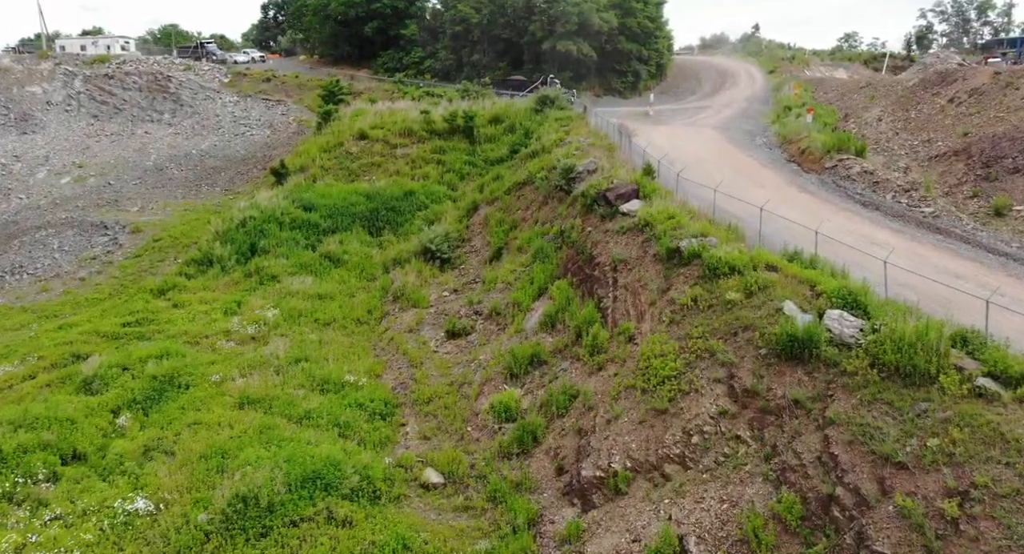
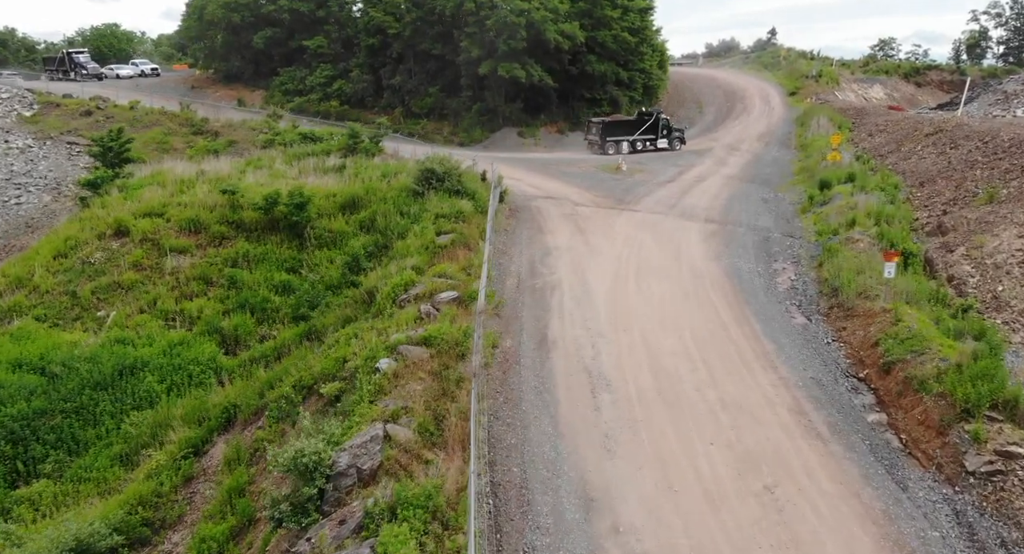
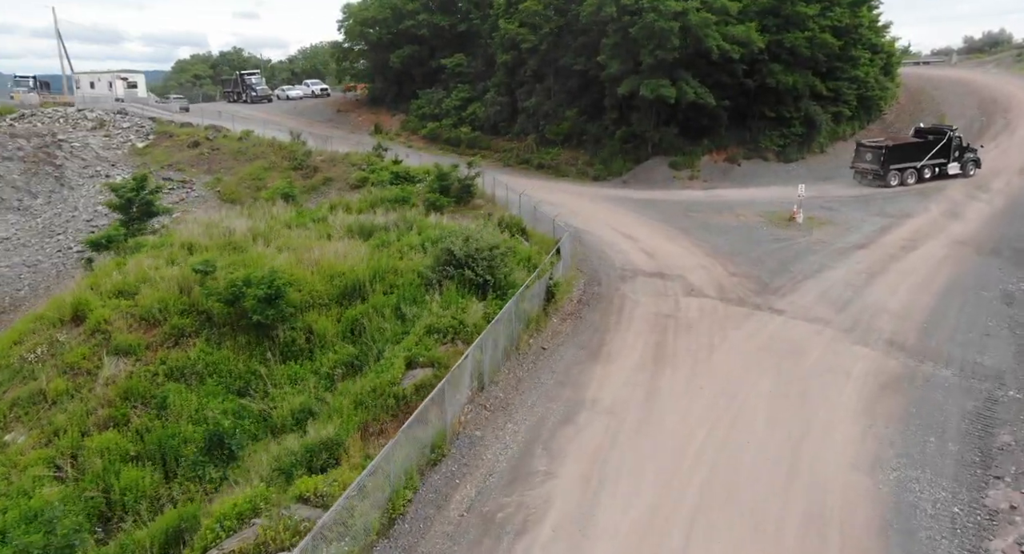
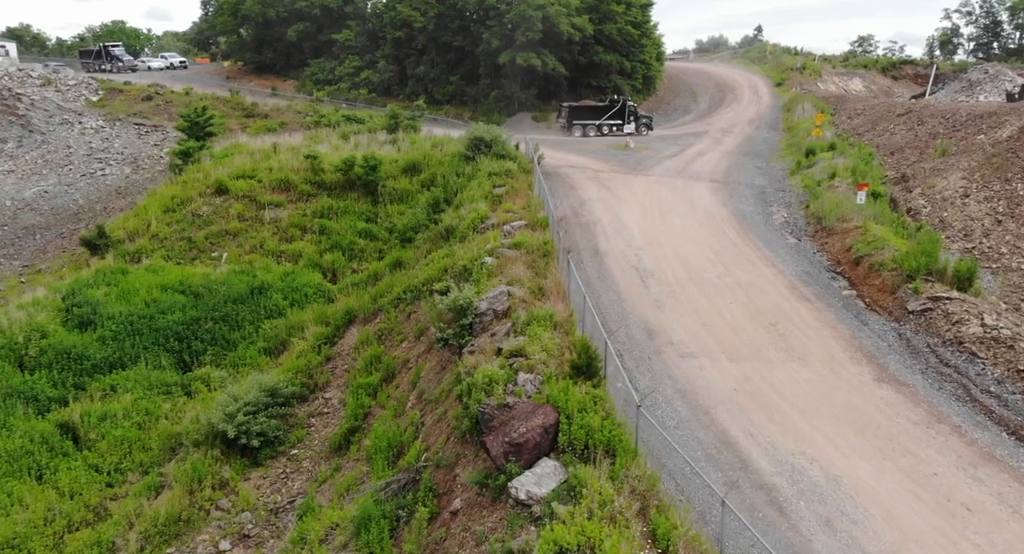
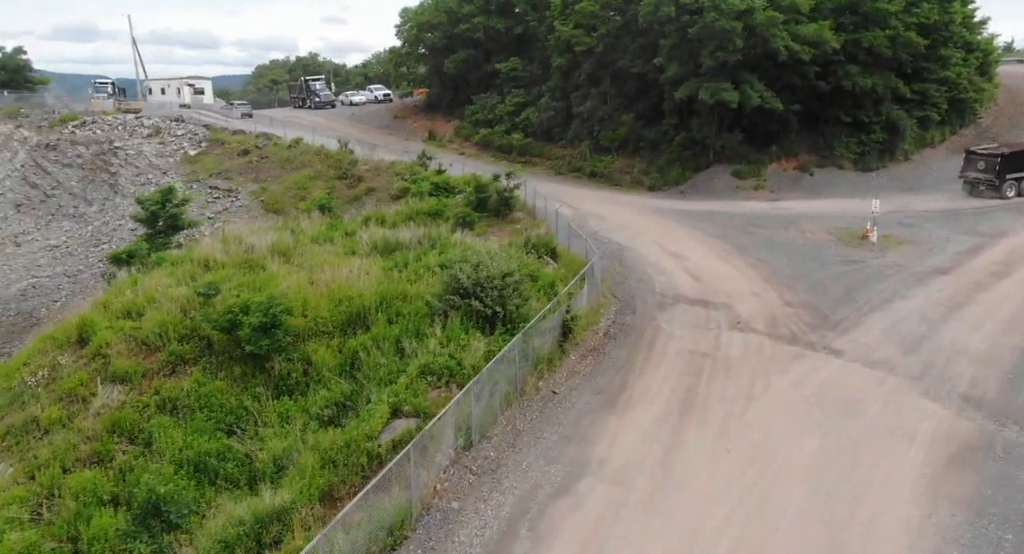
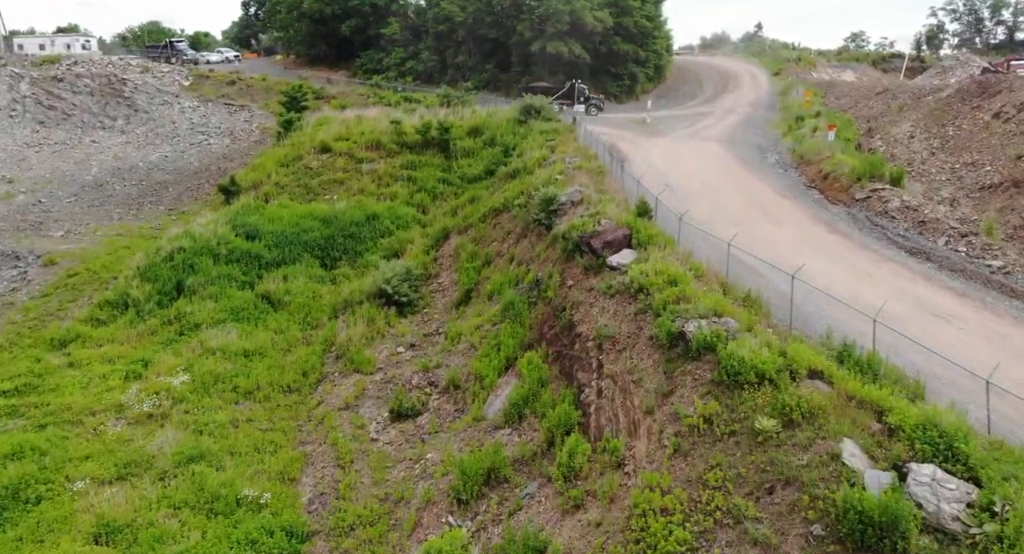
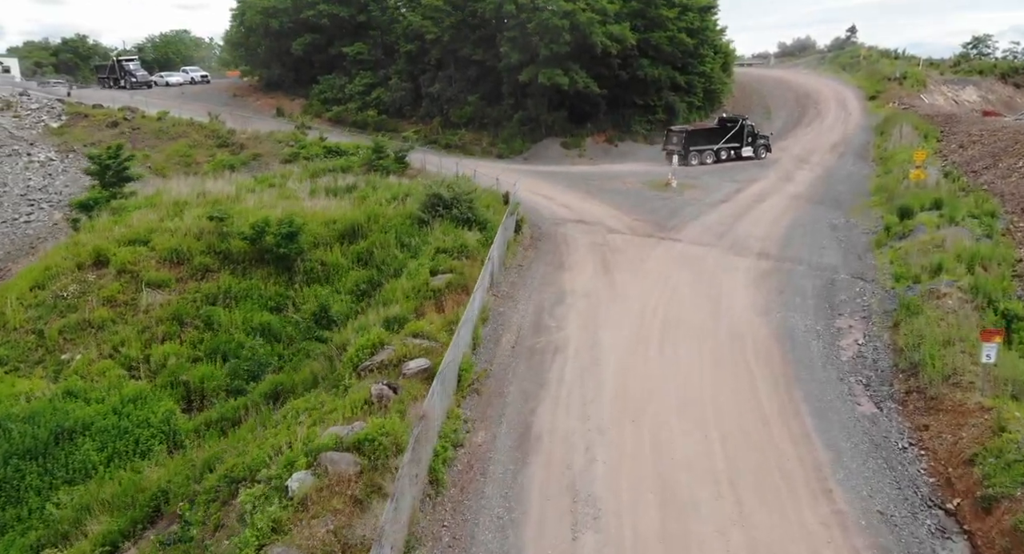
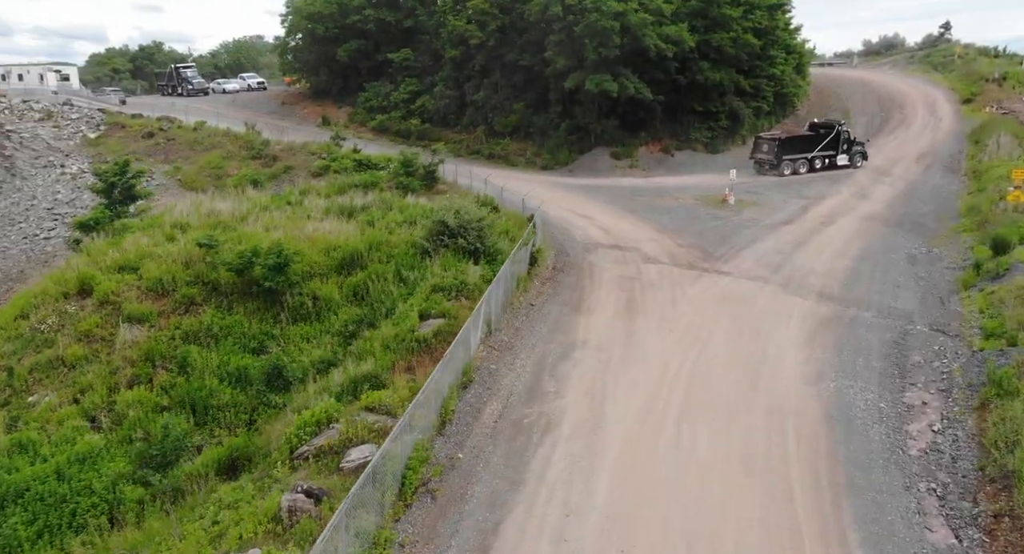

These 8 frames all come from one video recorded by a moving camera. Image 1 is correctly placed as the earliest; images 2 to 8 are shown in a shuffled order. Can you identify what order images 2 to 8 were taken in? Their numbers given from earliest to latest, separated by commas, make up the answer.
6, 4, 2, 7, 8, 3, 5
